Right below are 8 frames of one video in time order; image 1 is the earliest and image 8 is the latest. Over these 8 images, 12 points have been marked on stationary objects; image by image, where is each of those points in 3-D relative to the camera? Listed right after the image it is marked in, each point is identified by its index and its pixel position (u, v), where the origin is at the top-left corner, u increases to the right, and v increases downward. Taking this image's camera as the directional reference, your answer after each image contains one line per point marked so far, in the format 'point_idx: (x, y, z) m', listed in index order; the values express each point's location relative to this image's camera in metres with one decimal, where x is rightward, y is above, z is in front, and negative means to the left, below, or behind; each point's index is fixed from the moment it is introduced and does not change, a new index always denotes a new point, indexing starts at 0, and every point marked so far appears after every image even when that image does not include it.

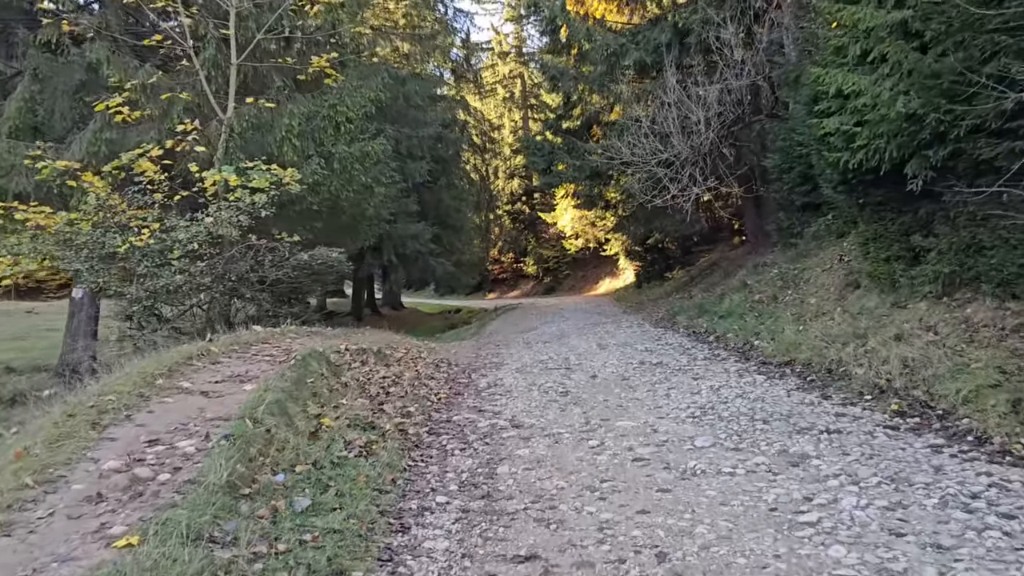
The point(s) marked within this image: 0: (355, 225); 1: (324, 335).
0: (-2.4, +1.0, +12.7) m
1: (-2.1, -0.5, +9.0) m
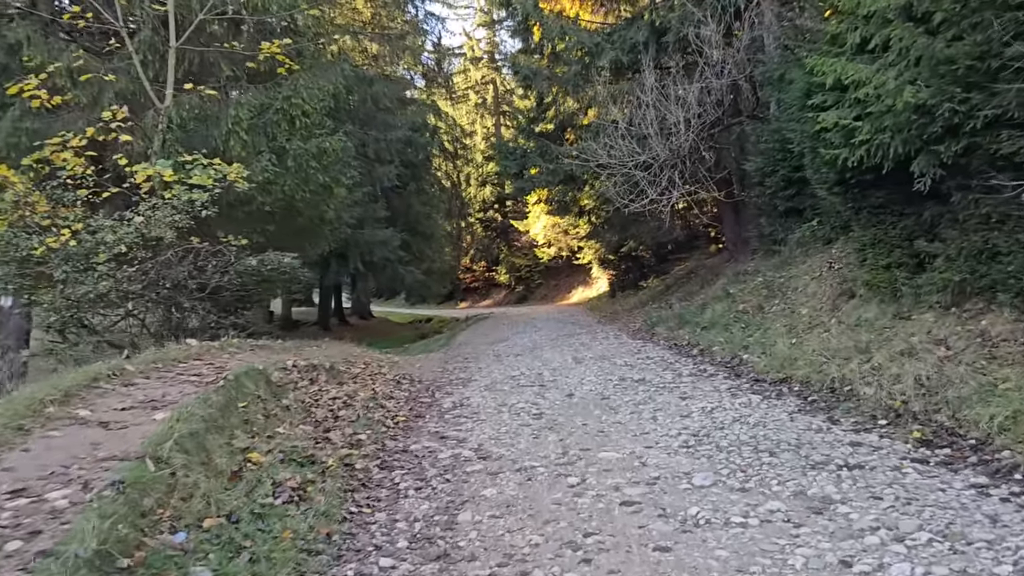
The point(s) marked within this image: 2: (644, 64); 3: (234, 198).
0: (-2.8, +0.9, +11.8) m
1: (-2.4, -0.6, +8.1) m
2: (+2.4, +4.1, +15.2) m
3: (-3.2, +1.1, +9.7) m
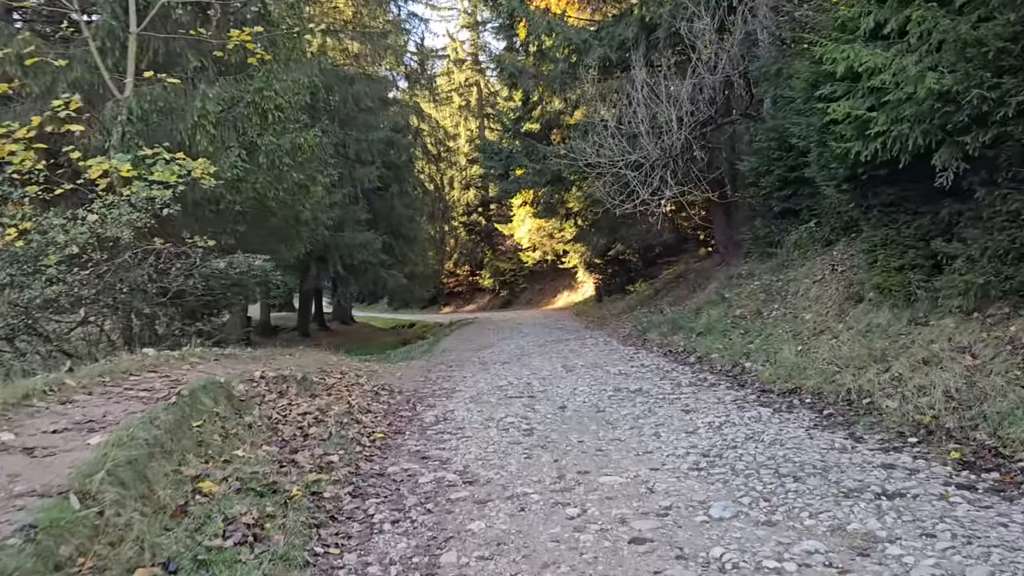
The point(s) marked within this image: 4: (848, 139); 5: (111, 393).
0: (-3.0, +0.8, +11.2) m
1: (-2.5, -0.6, +7.5) m
2: (+2.2, +4.0, +14.7) m
3: (-3.4, +1.0, +9.1) m
4: (+2.9, +1.3, +7.2) m
5: (-2.4, -0.6, +4.9) m
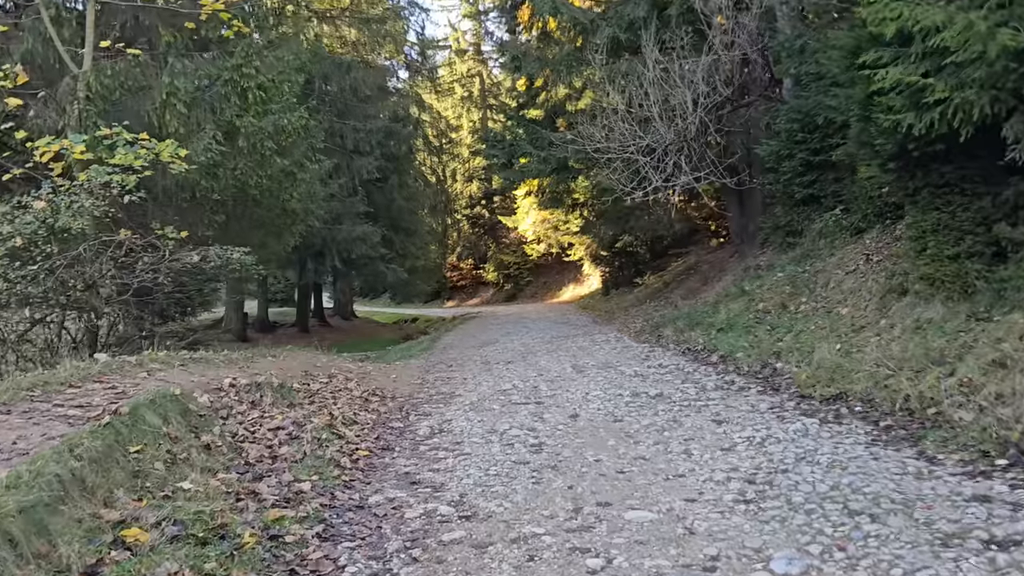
0: (-3.0, +0.9, +10.4) m
1: (-2.4, -0.6, +6.6) m
2: (+2.2, +4.1, +13.8) m
3: (-3.3, +1.1, +8.2) m
4: (+2.9, +1.3, +6.3) m
5: (-2.3, -0.6, +4.1) m
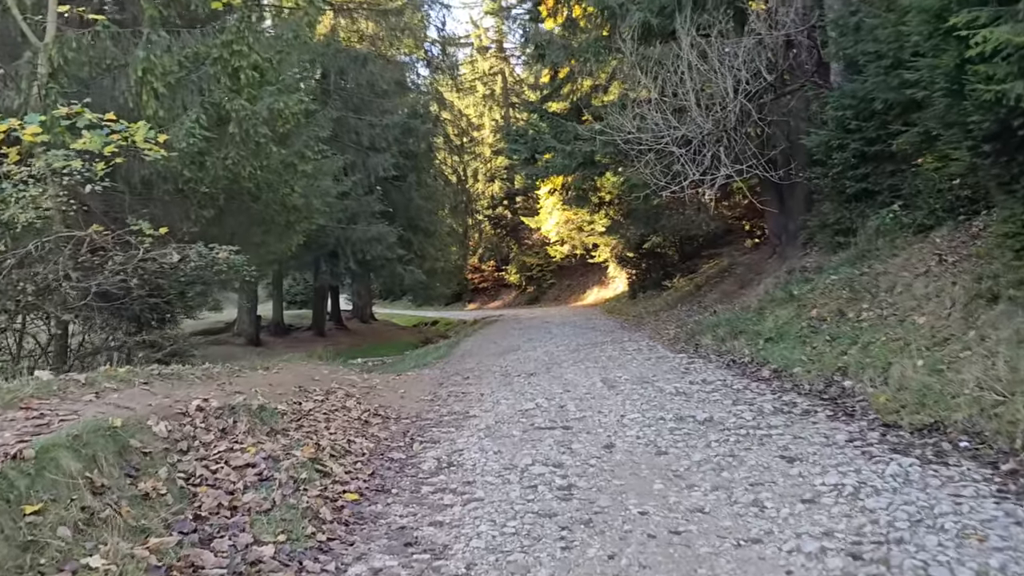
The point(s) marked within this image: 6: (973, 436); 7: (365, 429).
0: (-2.7, +0.8, +9.4) m
1: (-2.3, -0.6, +5.7) m
2: (+2.6, +4.1, +12.7) m
3: (-3.1, +1.0, +7.3) m
4: (+3.1, +1.3, +5.2) m
5: (-2.2, -0.6, +3.1) m
6: (+2.5, -0.8, +4.6) m
7: (-1.1, -1.0, +6.0) m
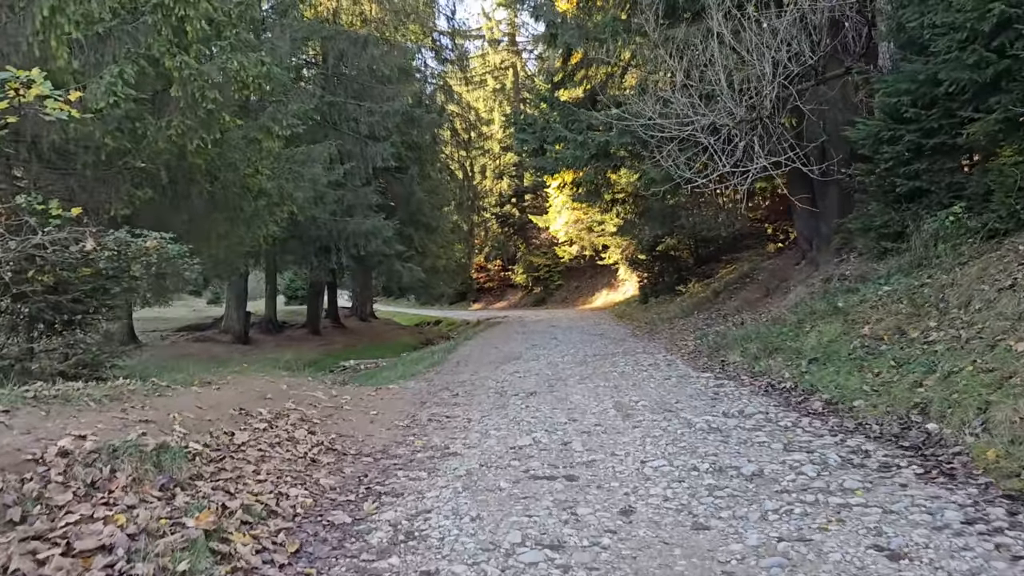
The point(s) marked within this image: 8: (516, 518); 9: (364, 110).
0: (-2.7, +0.9, +8.1) m
1: (-2.3, -0.6, +4.3) m
2: (+2.7, +4.0, +11.3) m
3: (-3.1, +1.1, +5.9) m
4: (+3.1, +1.2, +3.8) m
5: (-2.3, -0.6, +1.8) m
6: (+2.5, -0.9, +3.2) m
7: (-1.1, -1.0, +4.7) m
8: (0.0, -1.1, +3.9) m
9: (-3.2, +3.8, +18.0) m
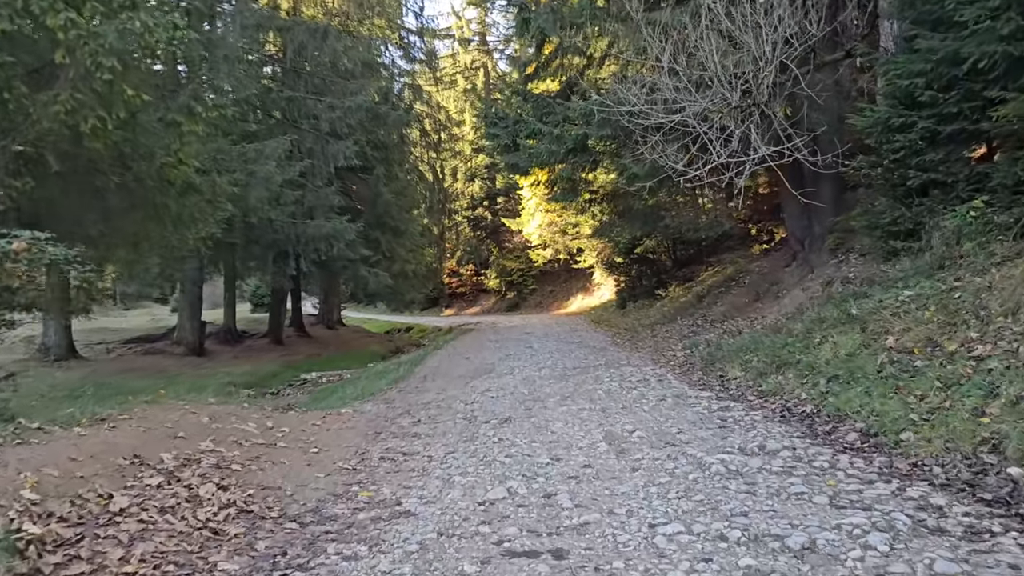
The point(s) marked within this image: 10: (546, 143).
0: (-2.9, +0.8, +6.8) m
1: (-2.5, -0.7, +3.1) m
2: (+2.3, +3.9, +10.2) m
3: (-3.3, +1.0, +4.7) m
4: (+2.9, +1.2, +2.7) m
5: (-2.4, -0.7, +0.5) m
6: (+2.4, -0.9, +2.1) m
7: (-1.3, -1.1, +3.4) m
8: (-0.1, -1.1, +2.7) m
9: (-3.8, +3.7, +16.7) m
10: (+0.6, +2.4, +13.7) m
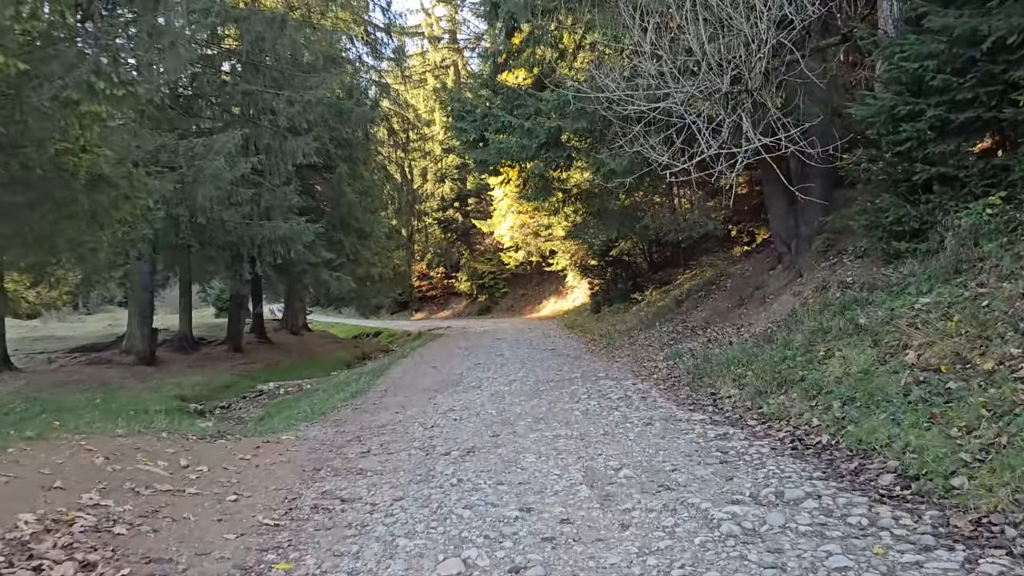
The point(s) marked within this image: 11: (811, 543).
0: (-3.2, +0.7, +5.7) m
1: (-2.6, -0.7, +2.0) m
2: (+1.9, +3.8, +9.3) m
3: (-3.5, +0.9, +3.6) m
4: (+2.8, +1.1, +1.8) m
5: (-2.4, -0.7, -0.6) m
6: (+2.3, -1.0, +1.2) m
7: (-1.4, -1.1, +2.4) m
8: (-0.2, -1.2, +1.7) m
9: (-4.4, +3.6, +15.6) m
10: (+0.1, +2.3, +12.7) m
11: (+1.2, -1.0, +3.4) m
